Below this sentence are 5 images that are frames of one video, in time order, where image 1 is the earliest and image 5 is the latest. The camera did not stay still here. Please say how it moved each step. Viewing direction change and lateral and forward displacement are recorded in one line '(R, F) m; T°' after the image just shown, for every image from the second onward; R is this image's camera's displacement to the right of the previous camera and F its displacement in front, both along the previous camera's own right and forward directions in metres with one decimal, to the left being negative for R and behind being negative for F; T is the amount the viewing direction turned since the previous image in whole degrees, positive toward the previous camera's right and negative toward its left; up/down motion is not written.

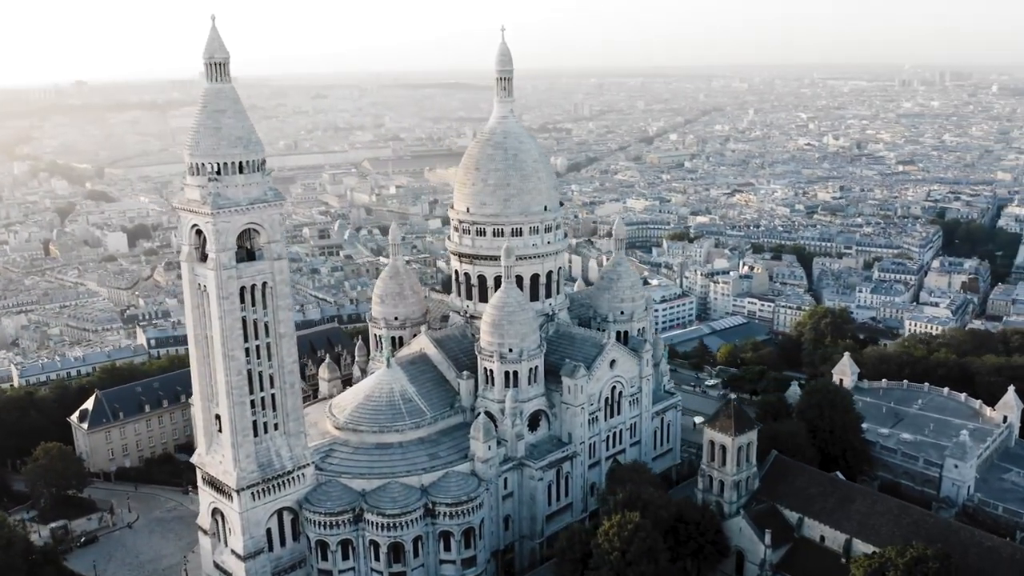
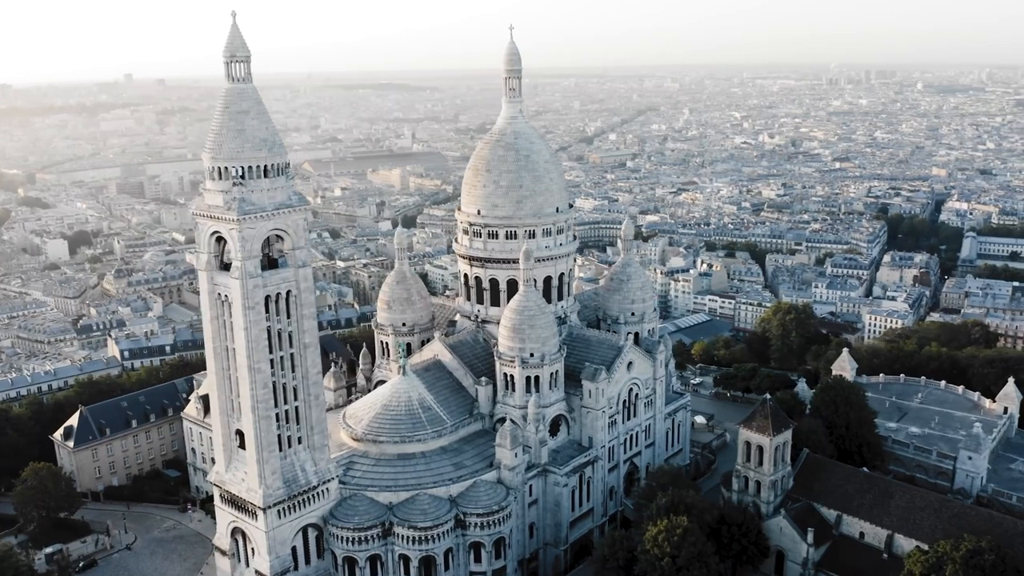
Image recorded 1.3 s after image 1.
(-5.2, +1.3) m; +4°
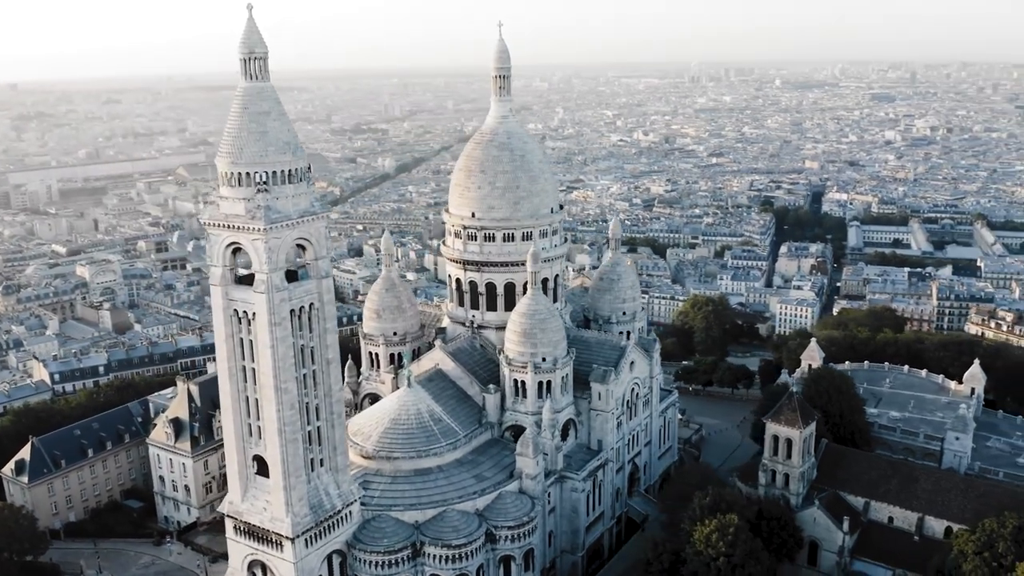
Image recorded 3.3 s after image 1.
(-8.1, +2.1) m; +8°
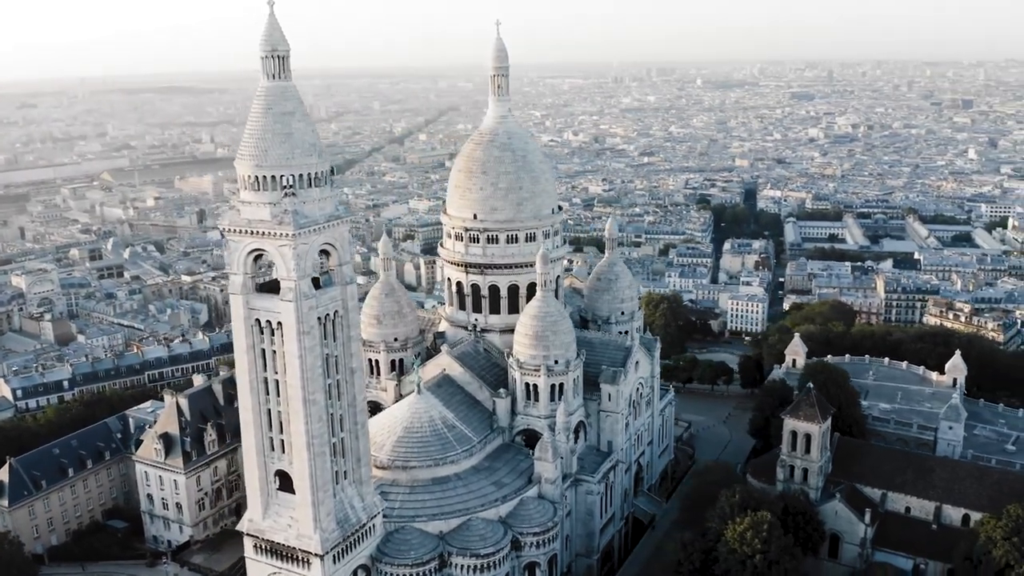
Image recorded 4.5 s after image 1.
(-4.9, +1.0) m; +5°
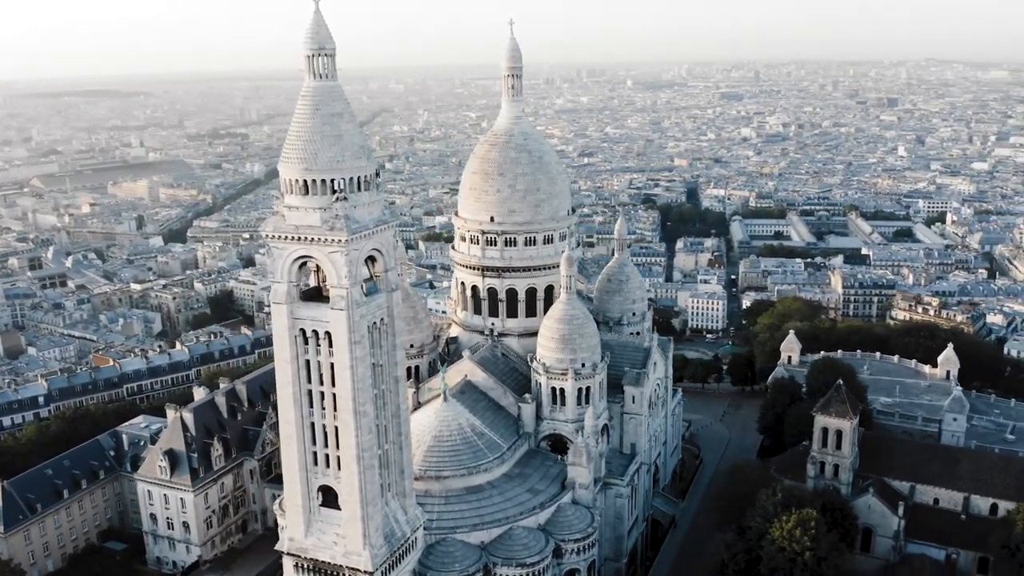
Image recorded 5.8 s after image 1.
(-5.4, +1.1) m; +4°
